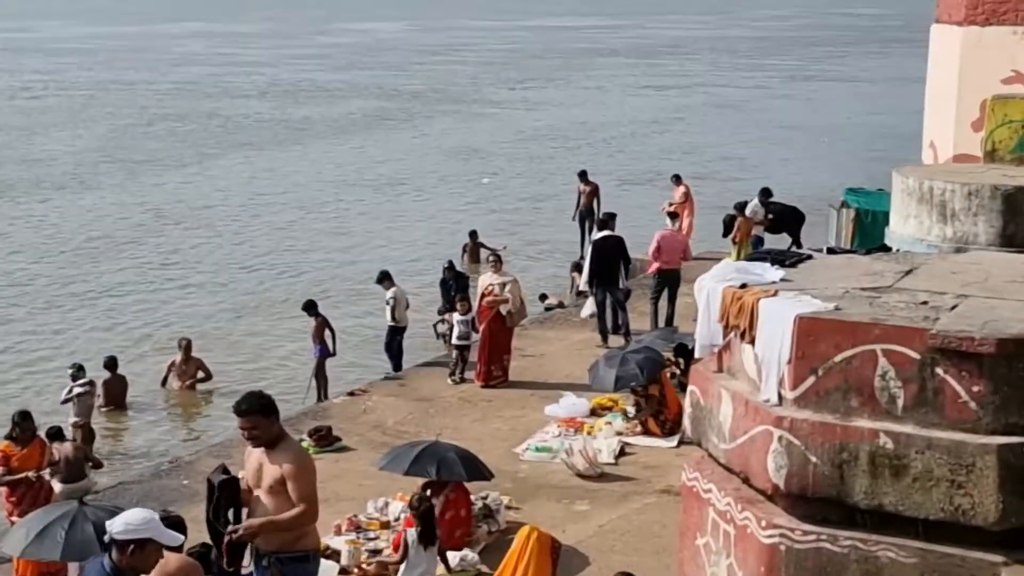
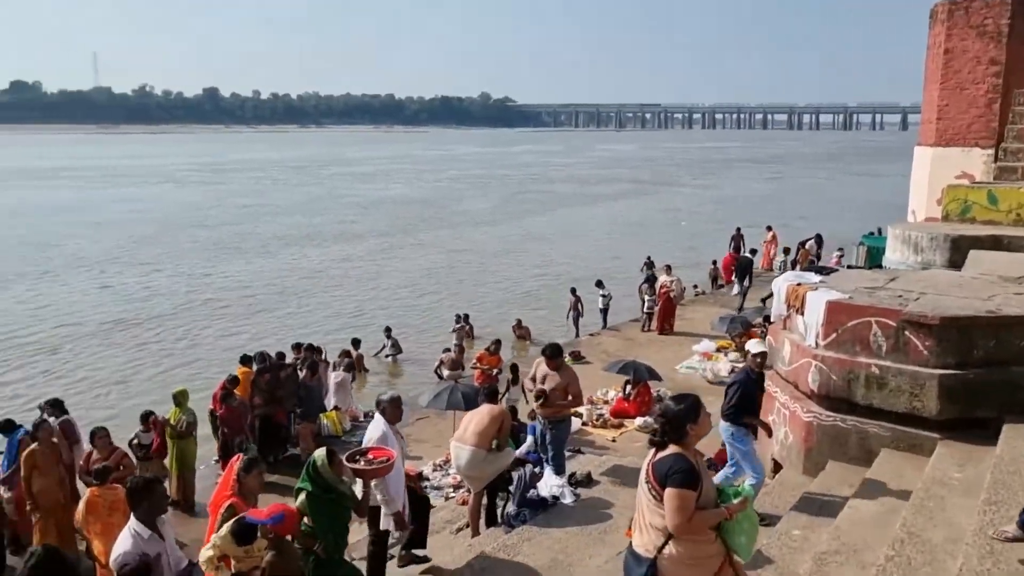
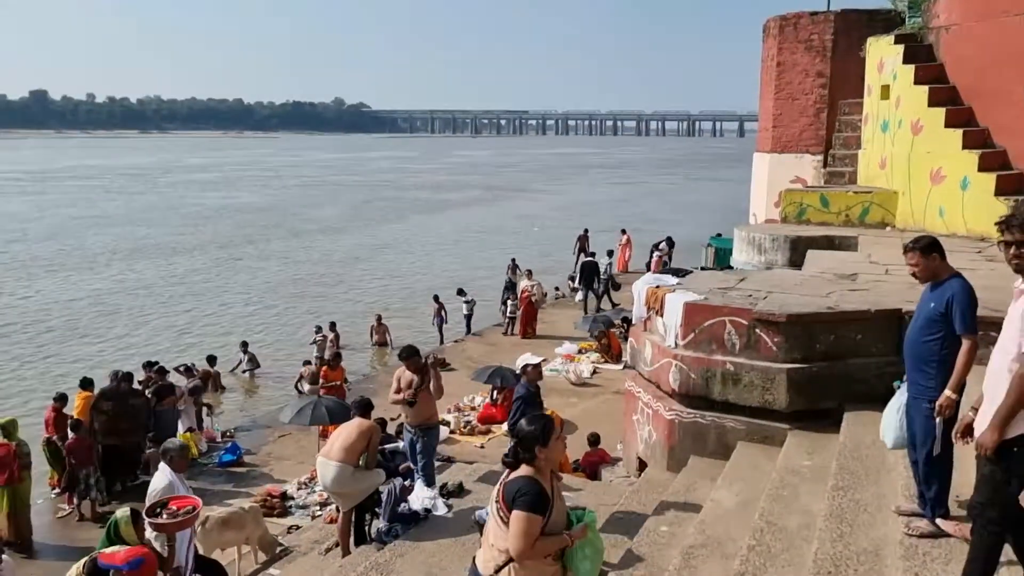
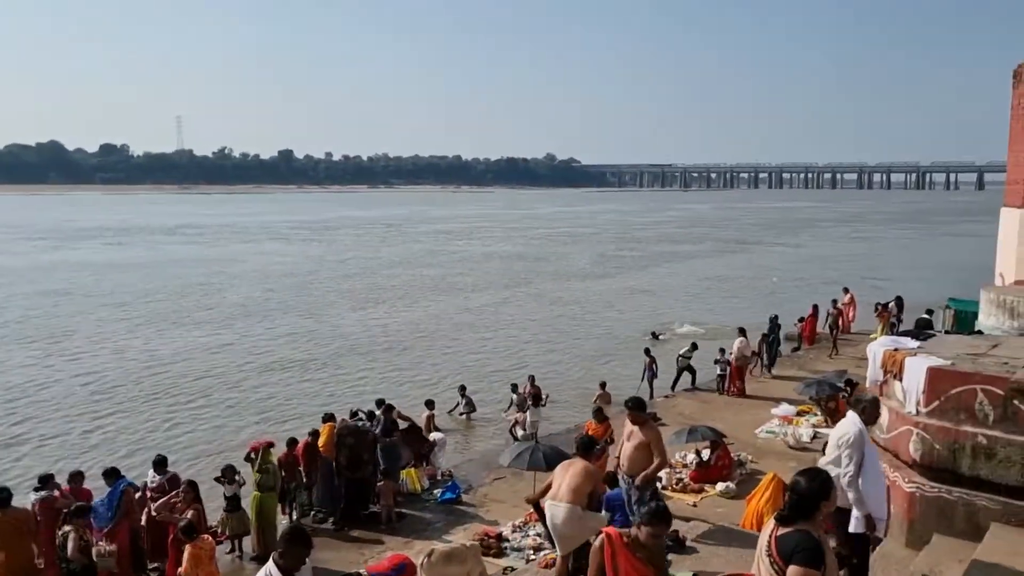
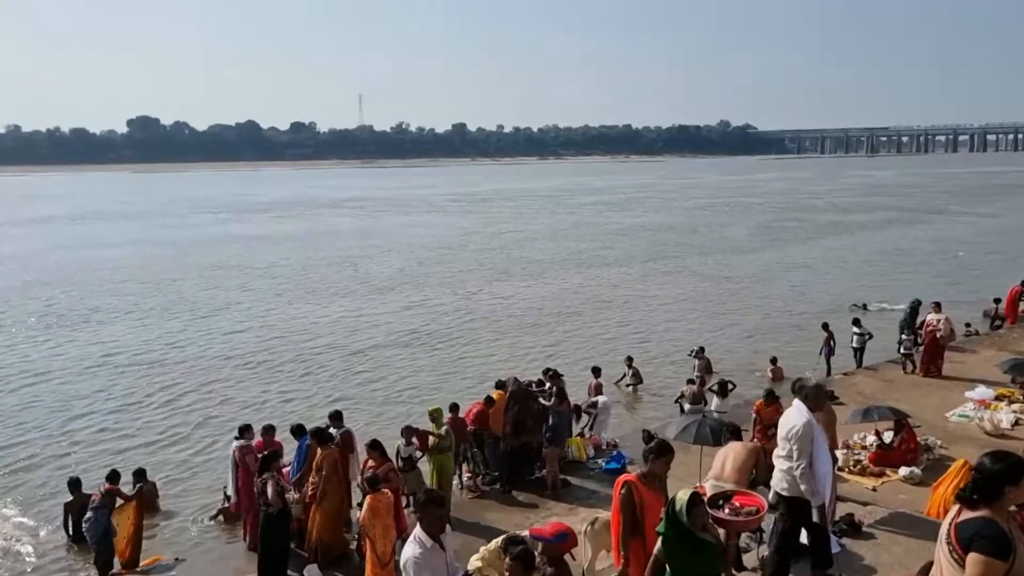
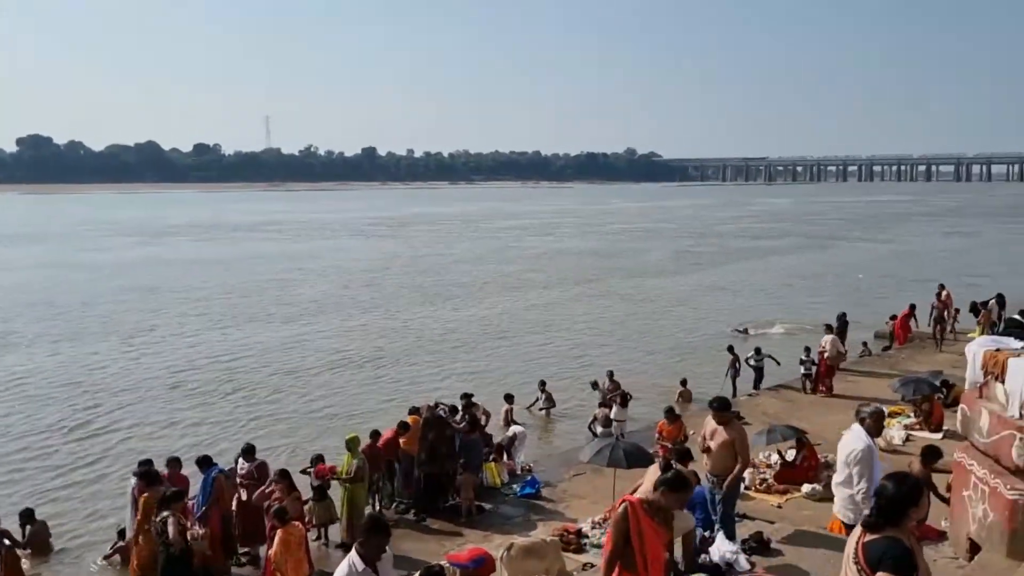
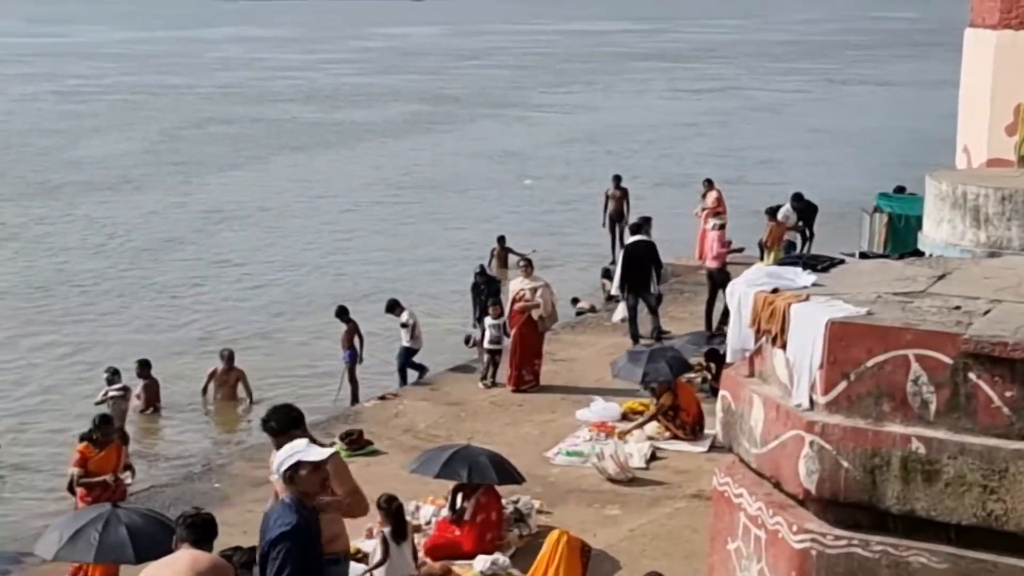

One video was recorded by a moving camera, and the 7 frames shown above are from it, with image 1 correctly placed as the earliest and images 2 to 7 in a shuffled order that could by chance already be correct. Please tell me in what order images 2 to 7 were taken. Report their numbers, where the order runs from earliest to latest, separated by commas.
7, 3, 2, 5, 6, 4
